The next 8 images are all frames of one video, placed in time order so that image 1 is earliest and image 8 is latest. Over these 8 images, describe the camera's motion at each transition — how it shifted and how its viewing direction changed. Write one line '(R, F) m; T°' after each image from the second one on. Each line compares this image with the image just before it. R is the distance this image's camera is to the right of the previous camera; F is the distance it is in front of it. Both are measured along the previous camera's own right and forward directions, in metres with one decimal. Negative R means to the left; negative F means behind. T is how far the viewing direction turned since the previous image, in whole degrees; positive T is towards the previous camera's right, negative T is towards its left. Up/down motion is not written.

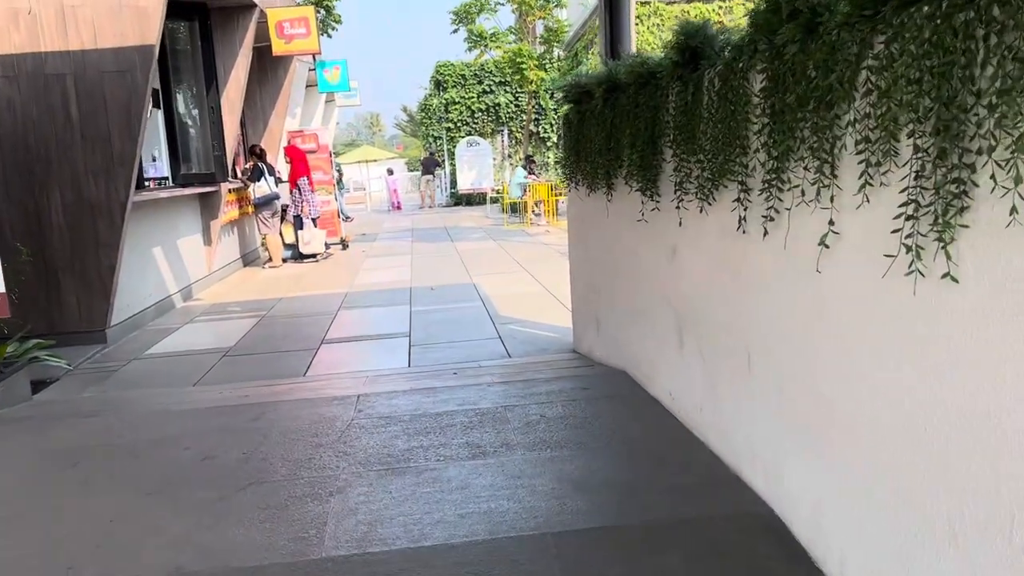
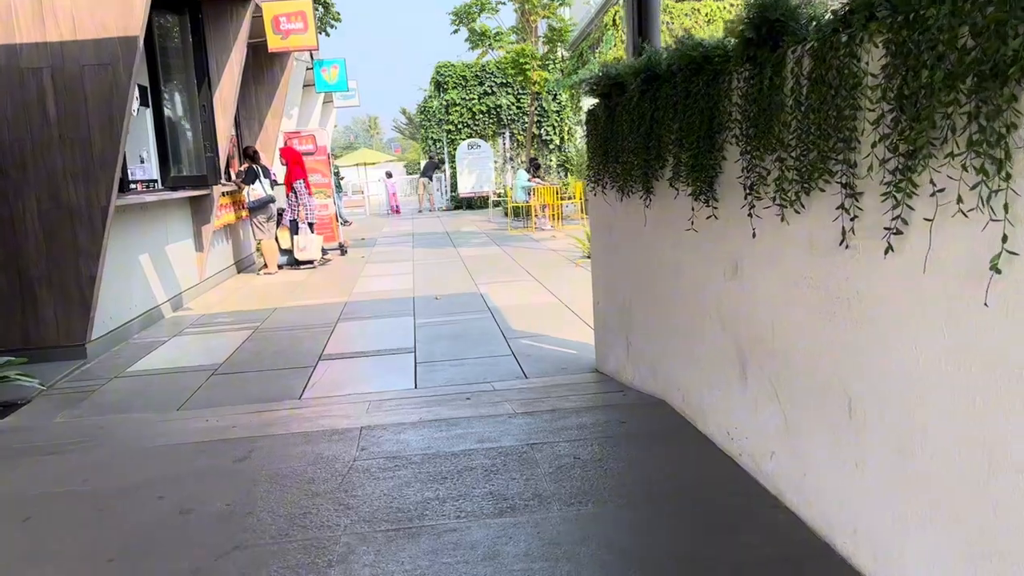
(-0.1, +0.5) m; 0°
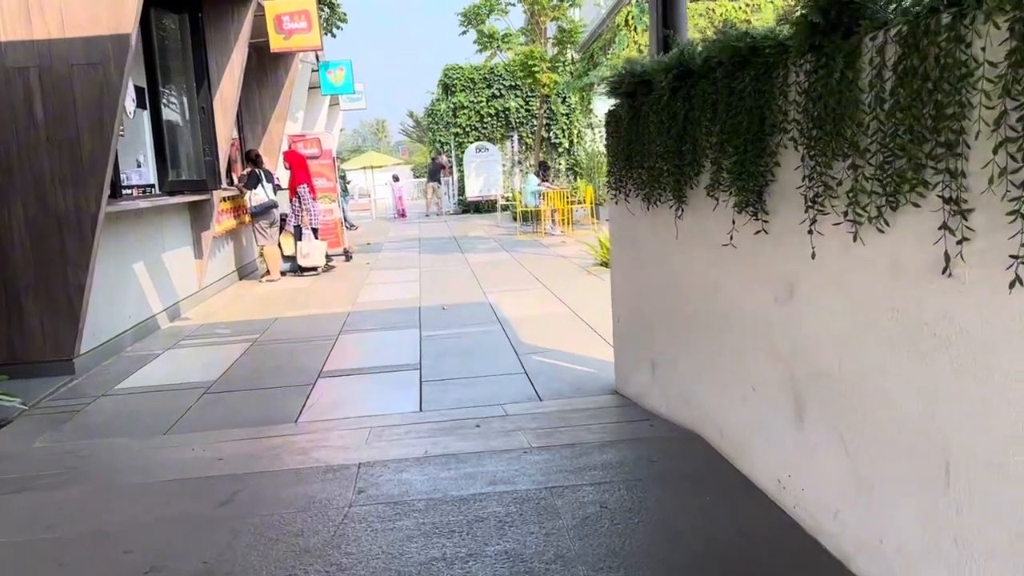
(0.0, +0.3) m; -1°
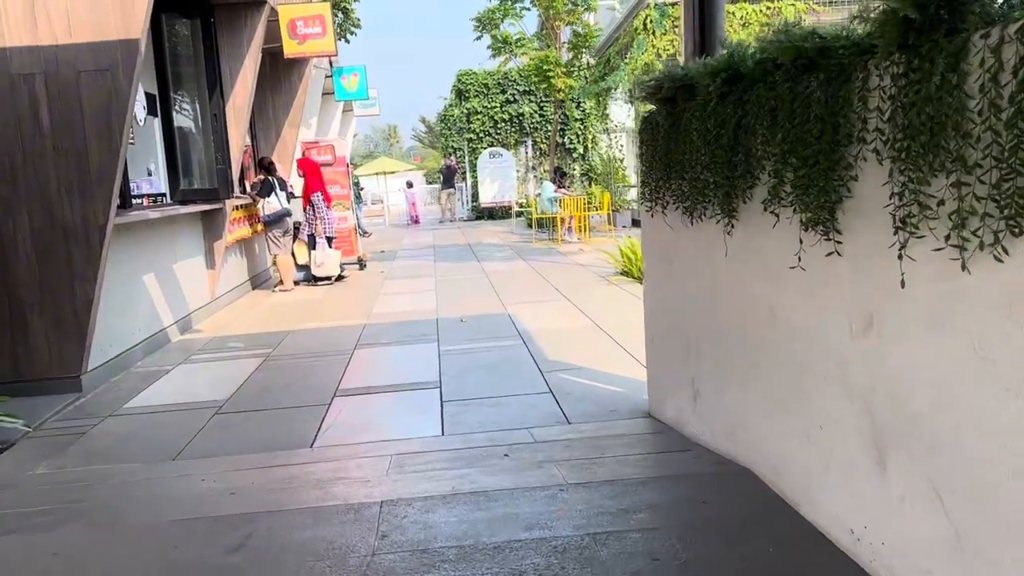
(-0.1, +0.2) m; -1°
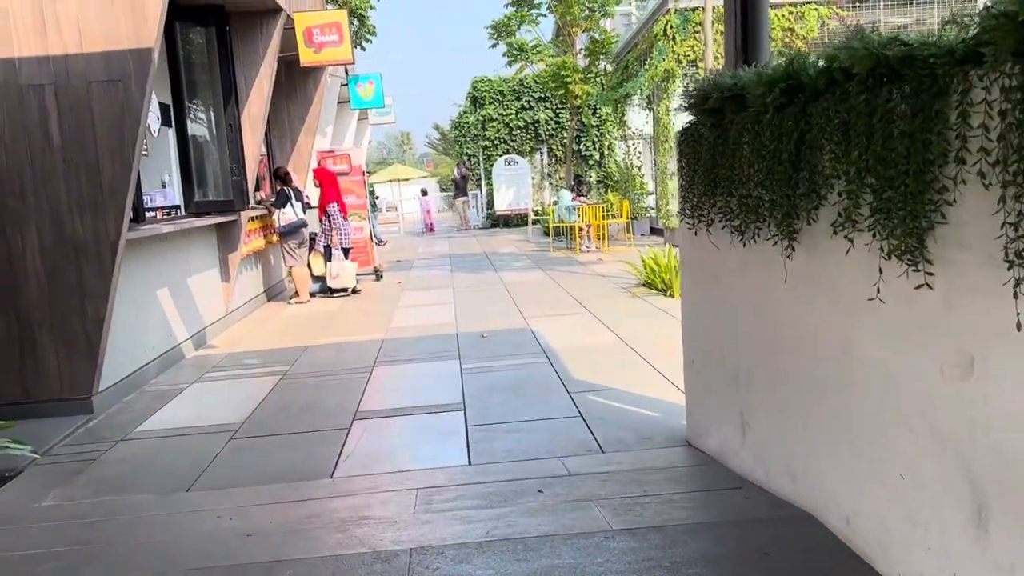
(-0.1, +0.2) m; -1°
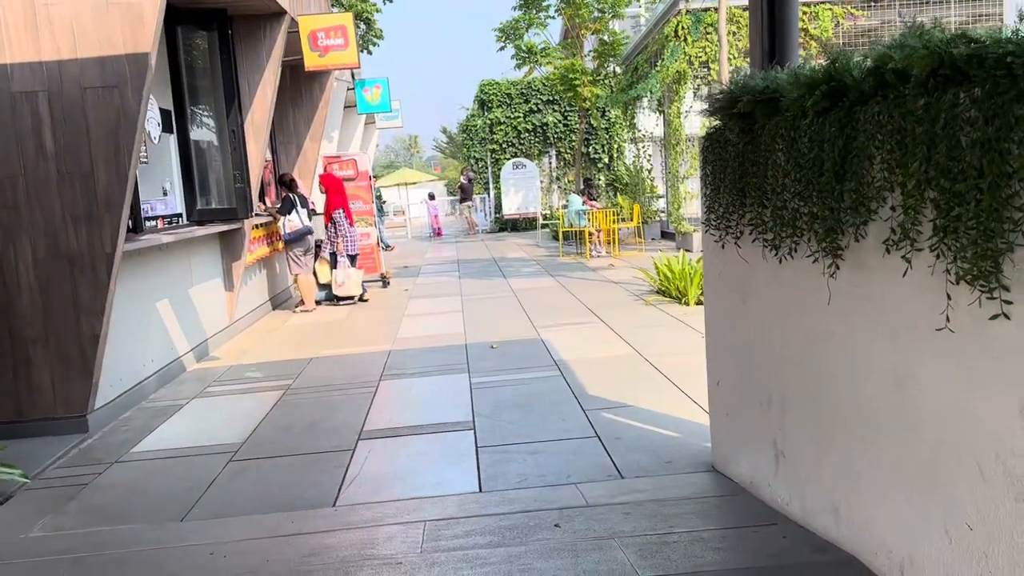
(0.0, +0.2) m; -1°
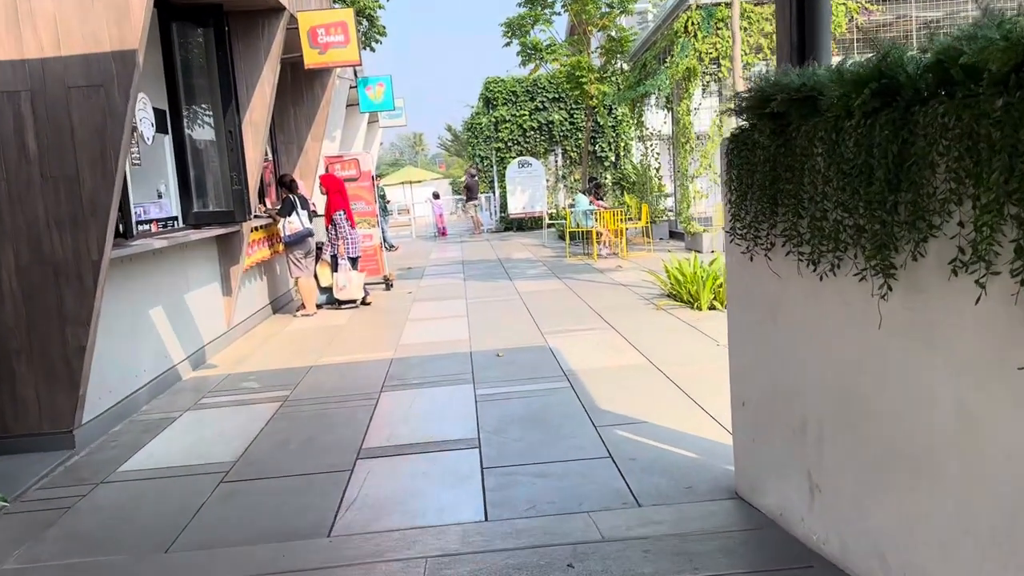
(0.0, +0.3) m; 0°
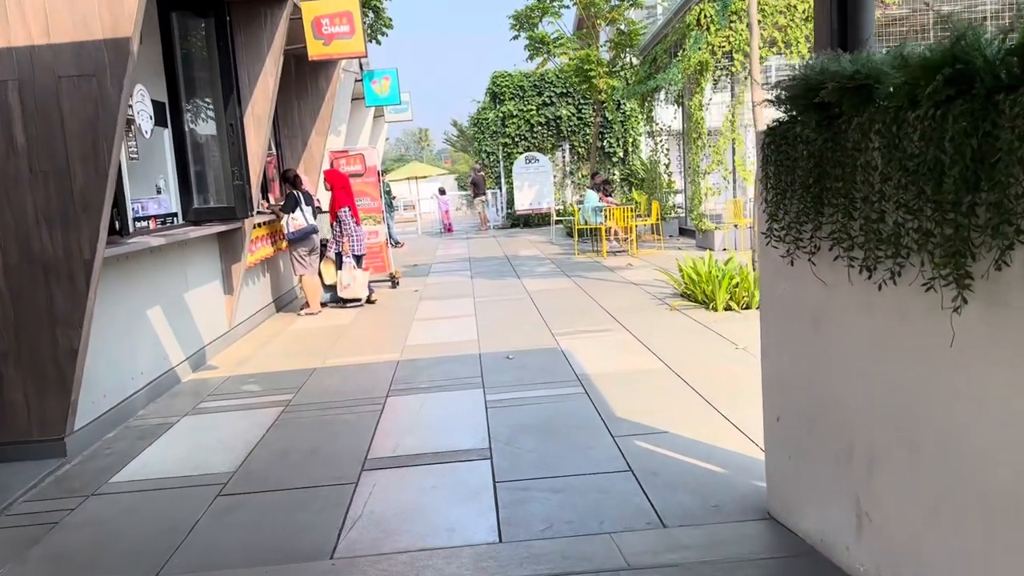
(0.0, +0.2) m; 0°
